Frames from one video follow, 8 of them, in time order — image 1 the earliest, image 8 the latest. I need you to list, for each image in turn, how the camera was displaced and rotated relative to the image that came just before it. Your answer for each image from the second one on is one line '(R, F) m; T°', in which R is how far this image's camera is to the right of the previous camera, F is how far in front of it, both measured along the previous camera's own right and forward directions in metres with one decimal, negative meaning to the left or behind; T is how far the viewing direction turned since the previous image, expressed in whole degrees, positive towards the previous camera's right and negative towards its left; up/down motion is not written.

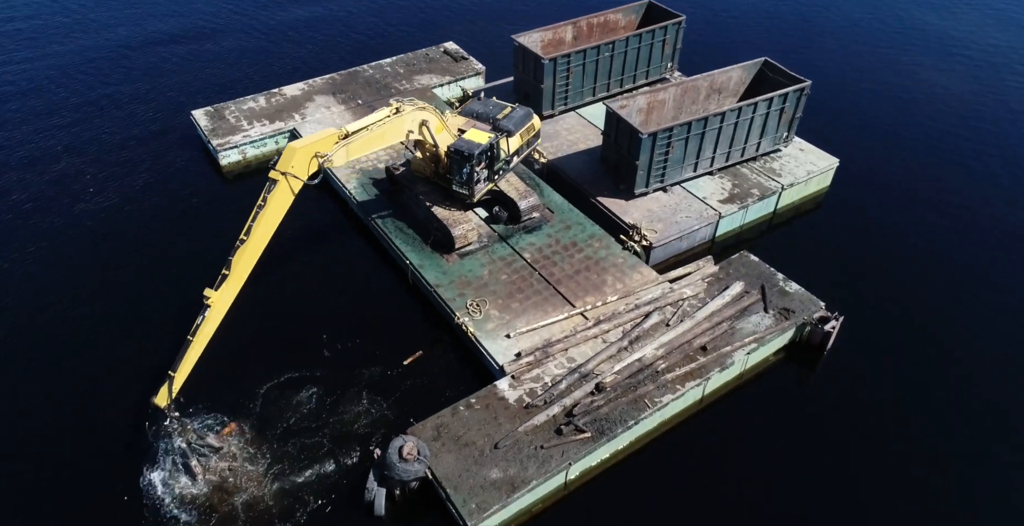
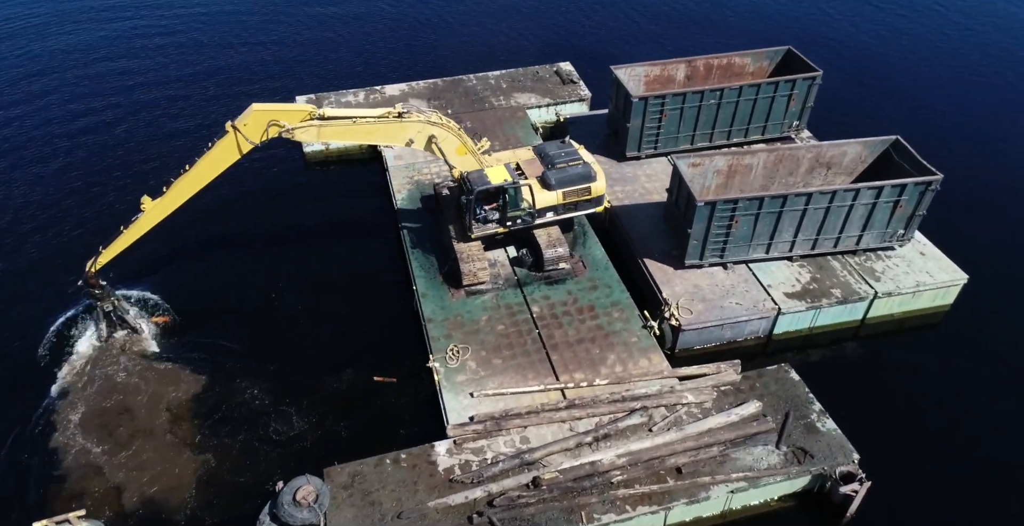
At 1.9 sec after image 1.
(+5.3, +2.7) m; -15°
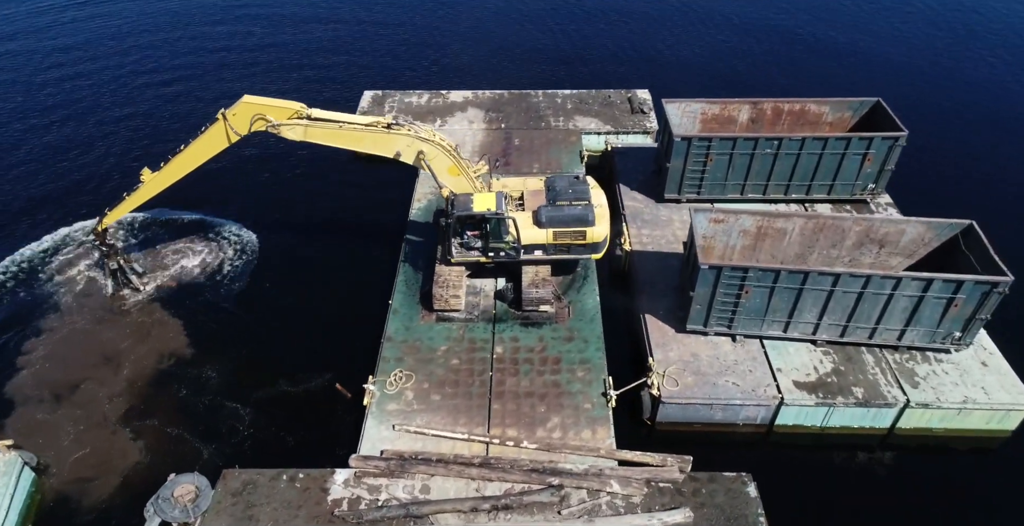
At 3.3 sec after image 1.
(+5.2, +2.1) m; -13°
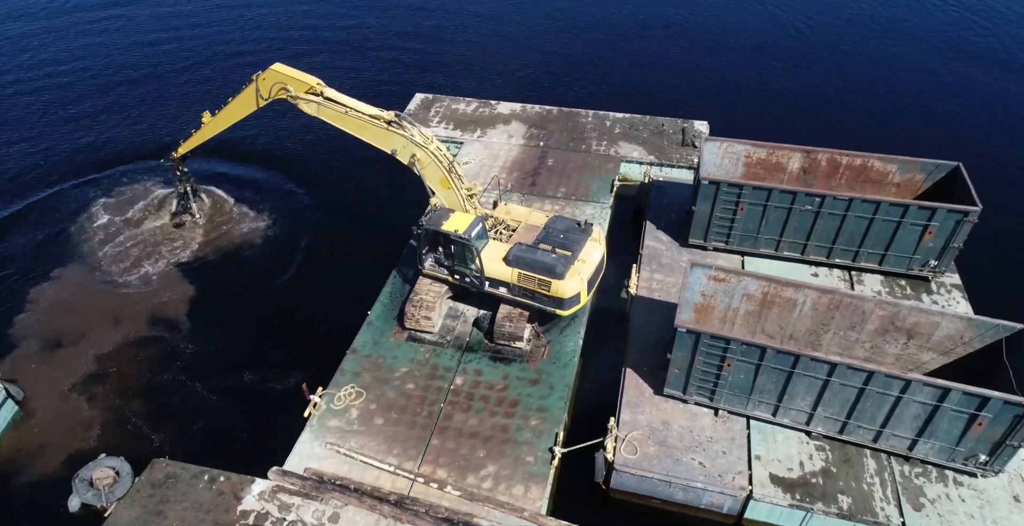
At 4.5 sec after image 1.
(+3.8, +1.6) m; -9°
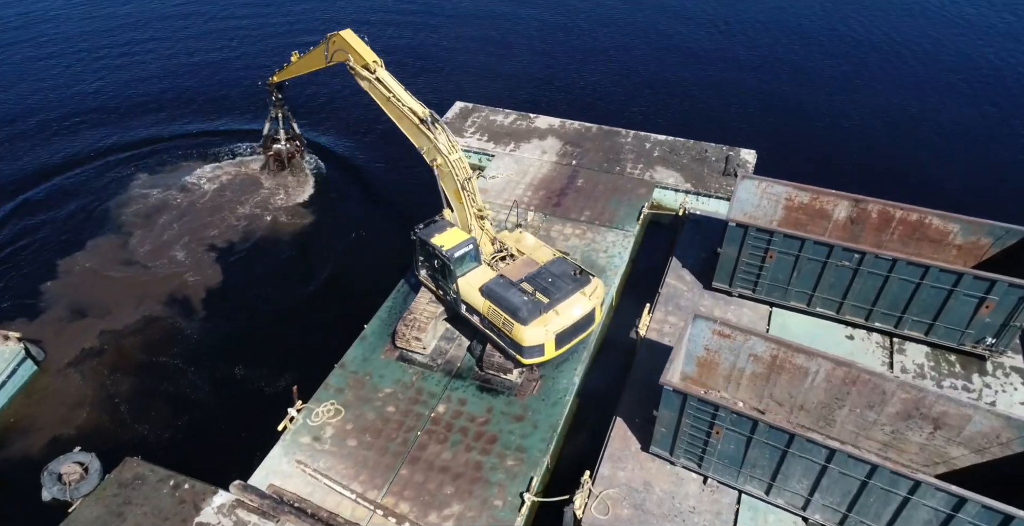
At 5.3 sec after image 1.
(+2.0, +1.1) m; -6°
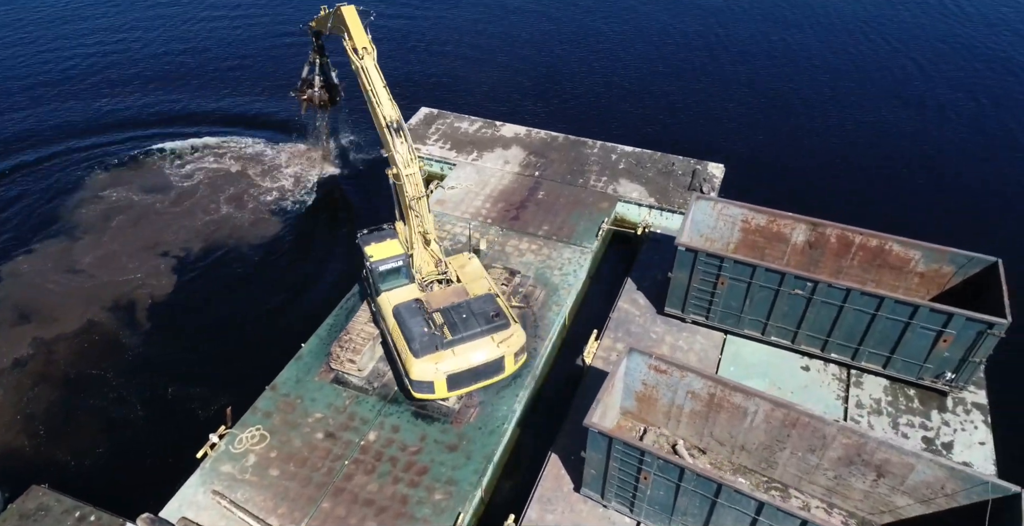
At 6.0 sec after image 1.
(+1.6, +0.9) m; 0°
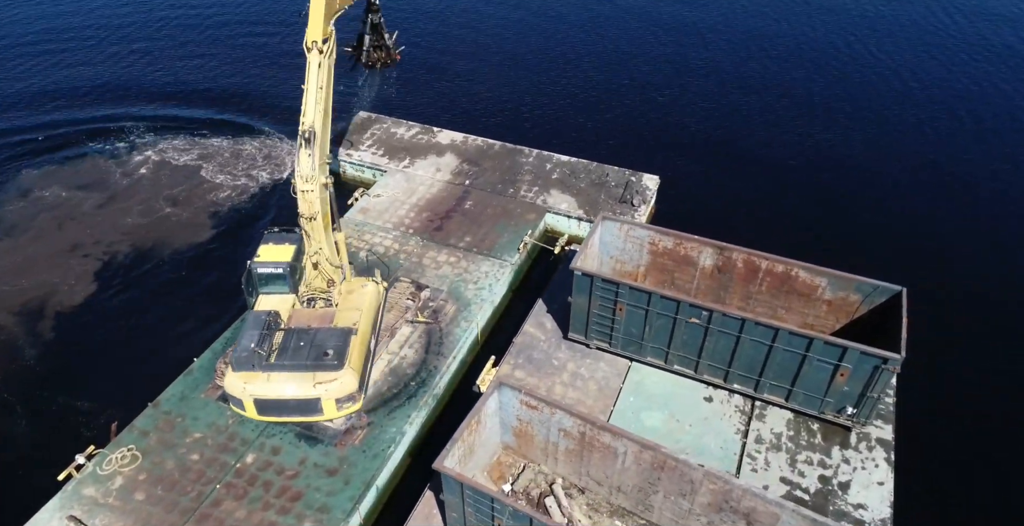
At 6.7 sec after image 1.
(+2.8, +0.8) m; 0°
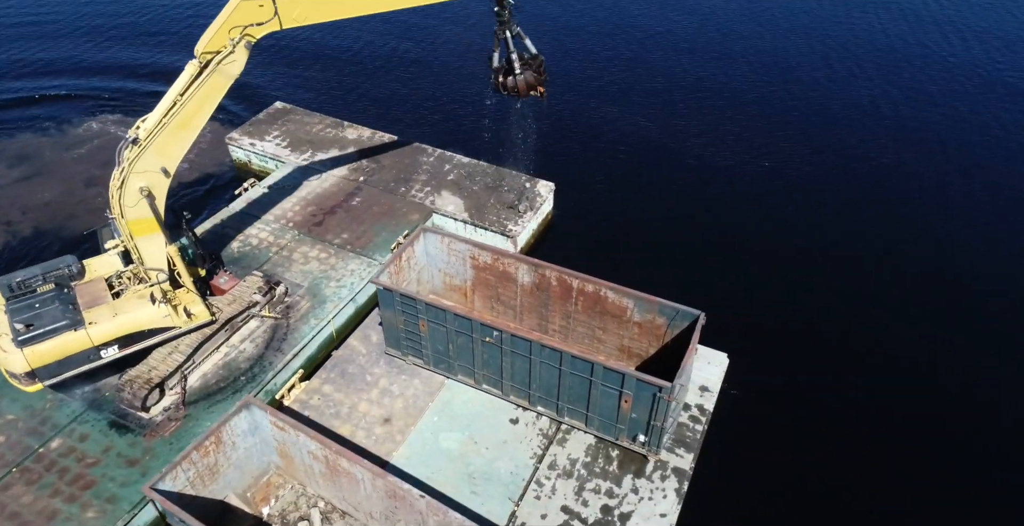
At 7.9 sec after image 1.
(+5.0, +0.6) m; -2°
